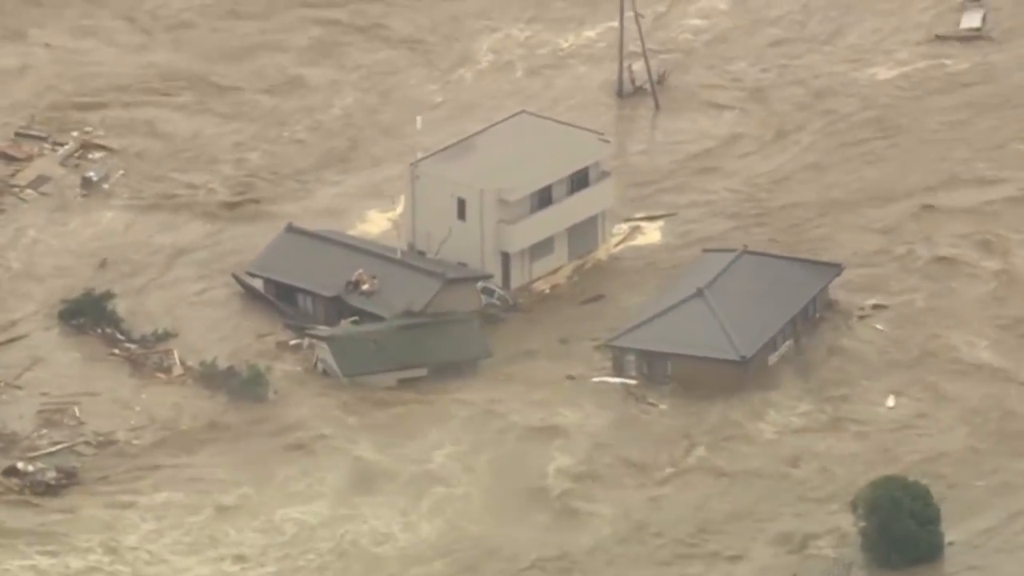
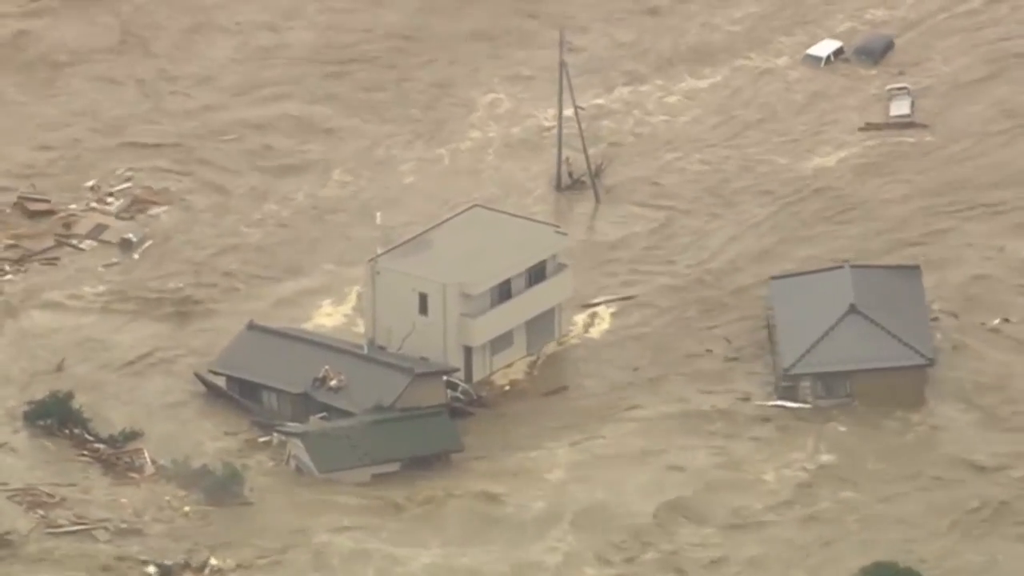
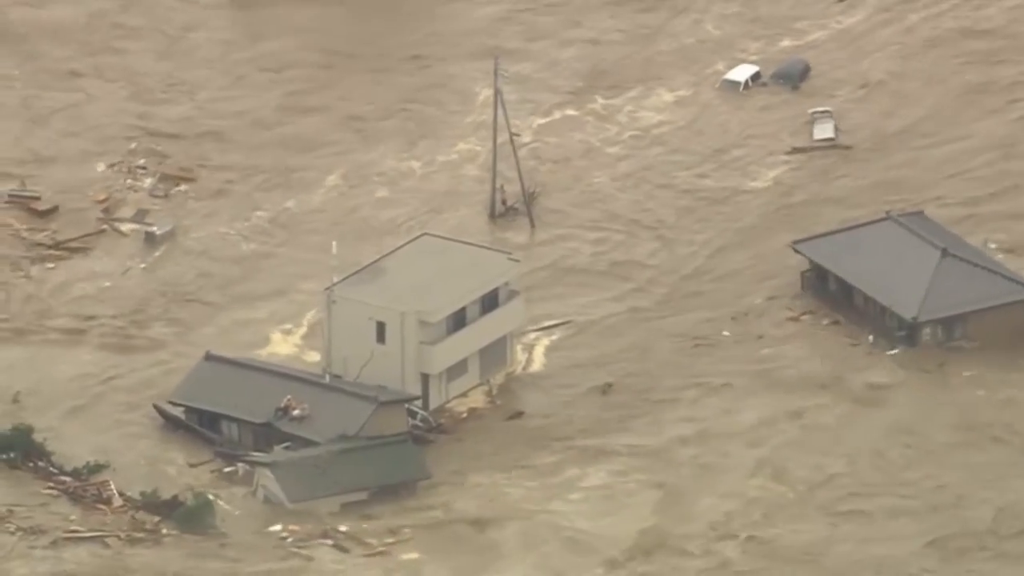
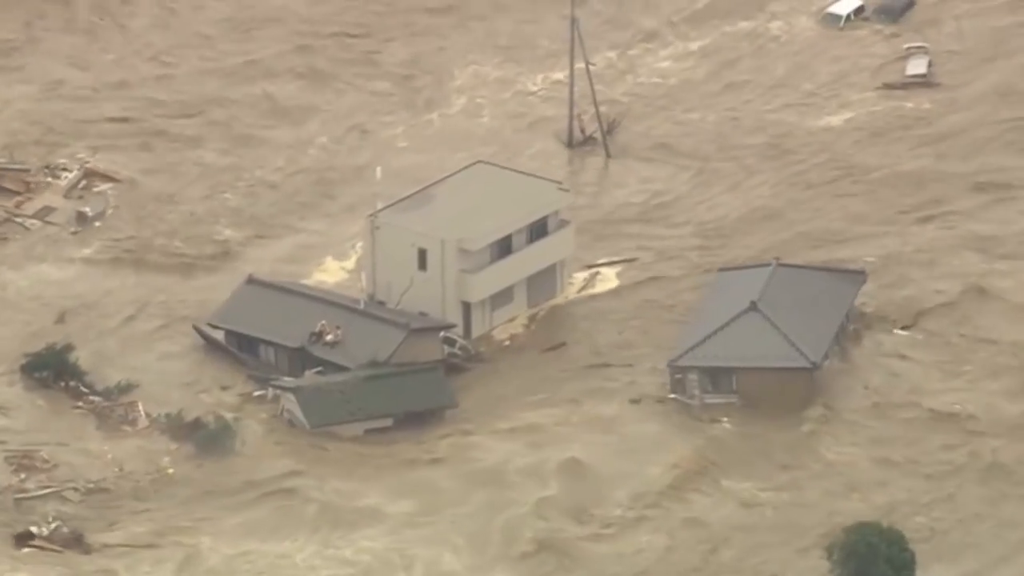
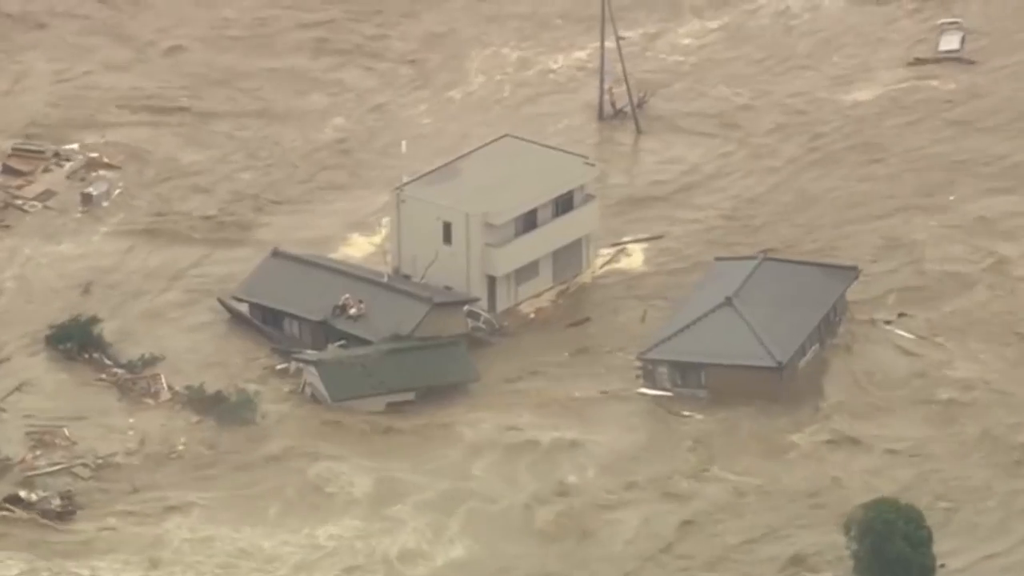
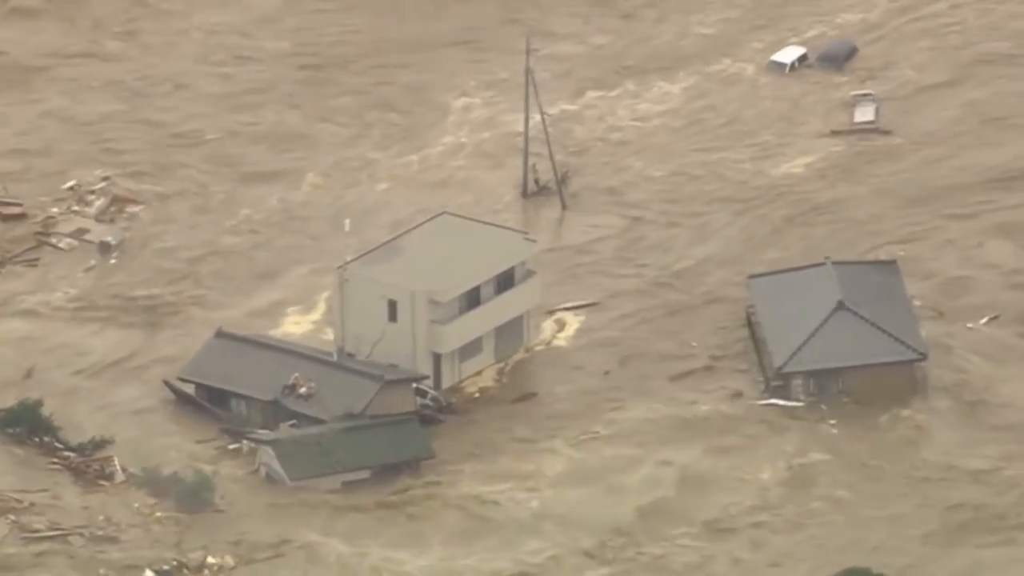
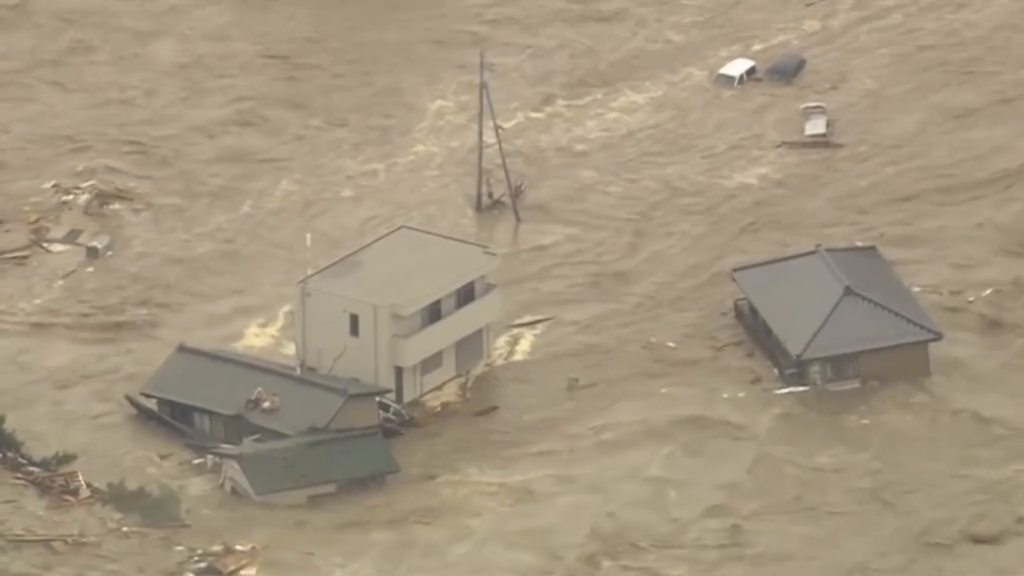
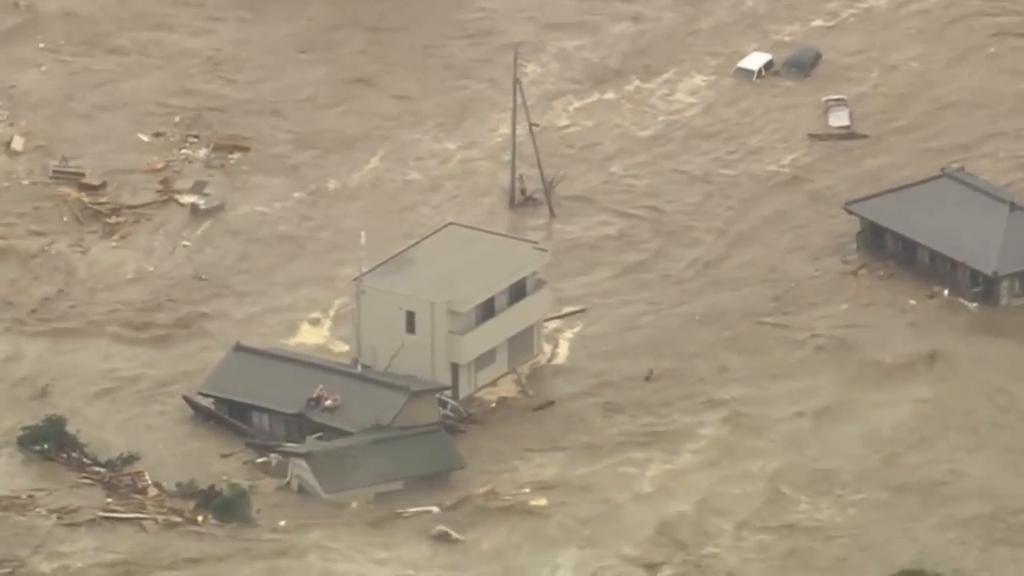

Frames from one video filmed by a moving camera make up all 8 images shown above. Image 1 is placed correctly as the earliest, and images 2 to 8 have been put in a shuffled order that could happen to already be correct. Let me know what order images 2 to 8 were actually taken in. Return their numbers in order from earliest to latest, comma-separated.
5, 4, 2, 6, 7, 3, 8
